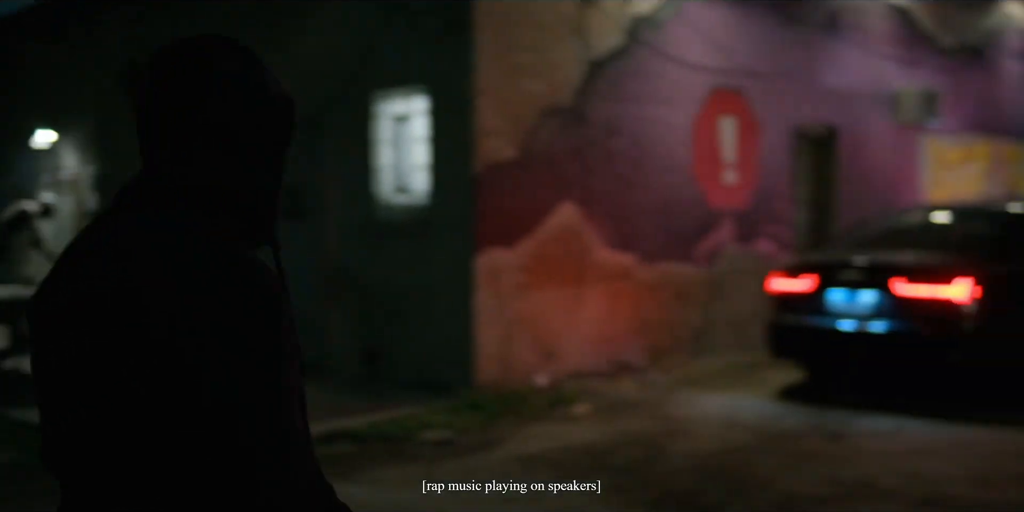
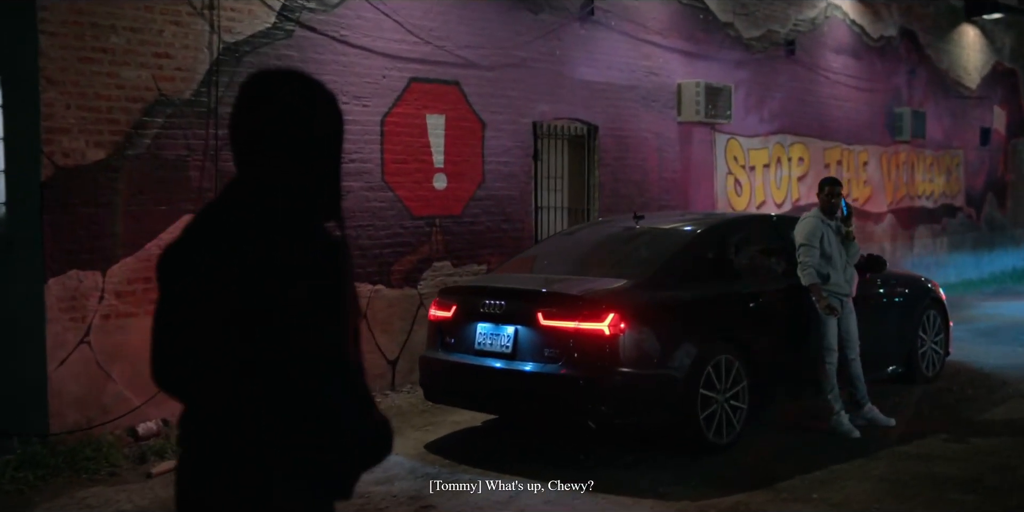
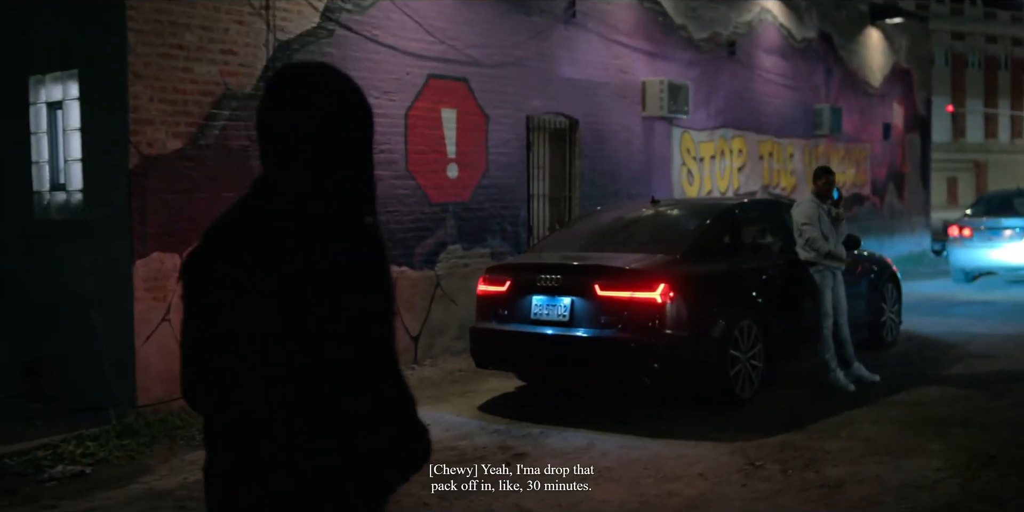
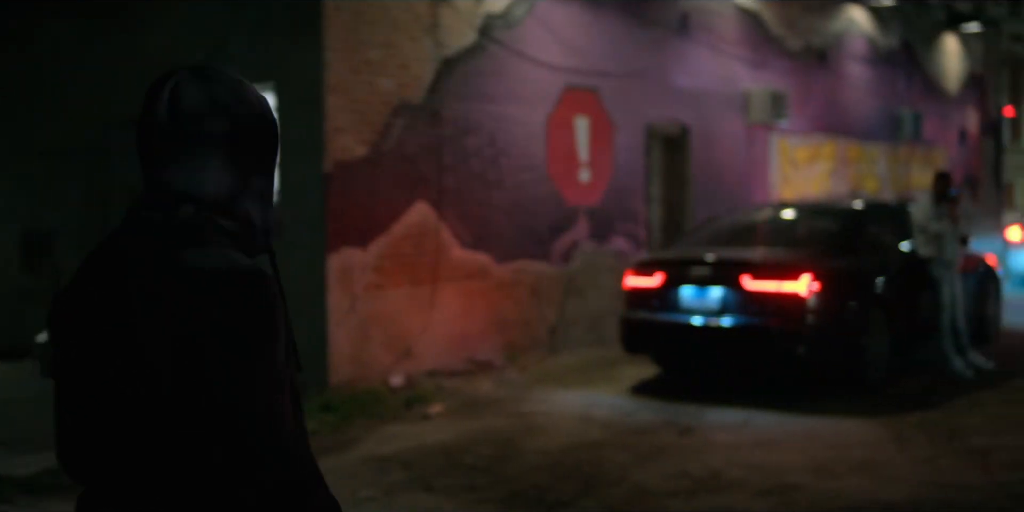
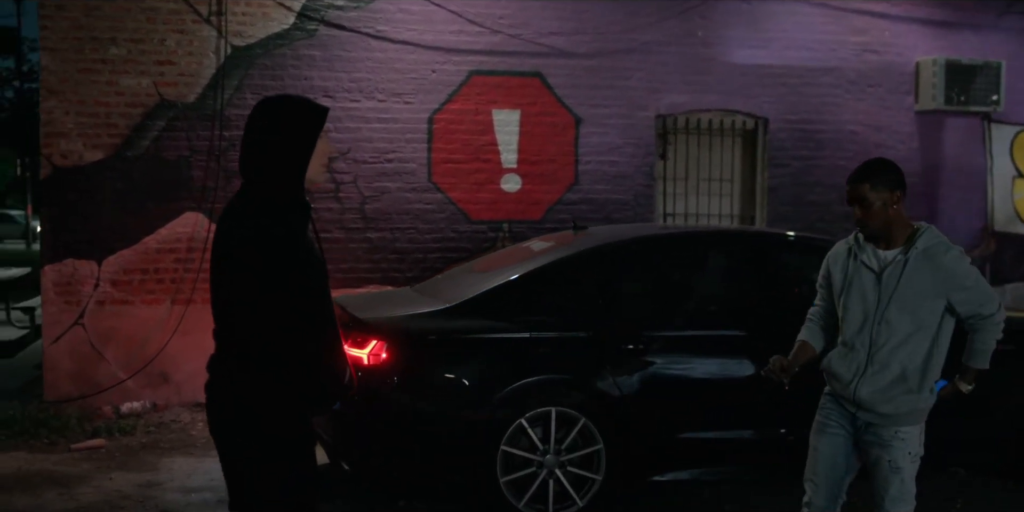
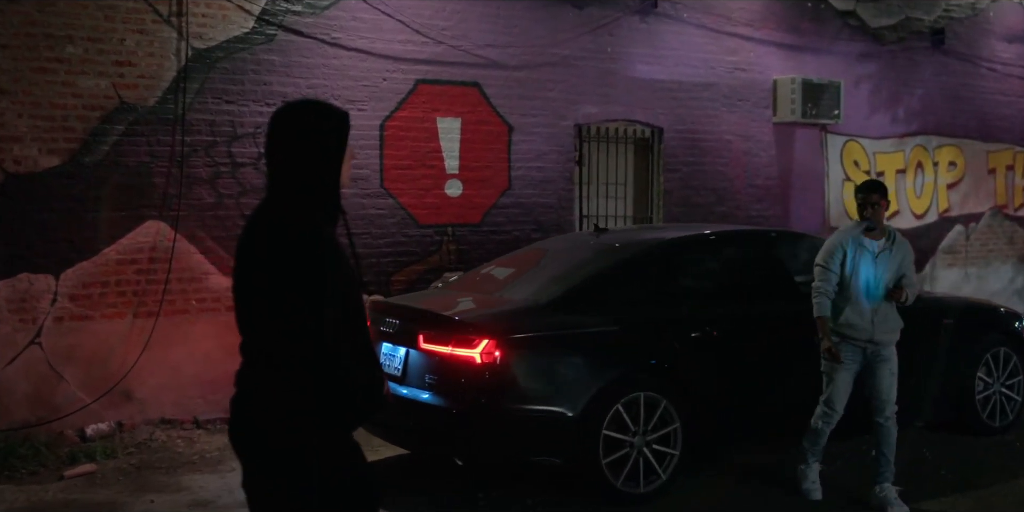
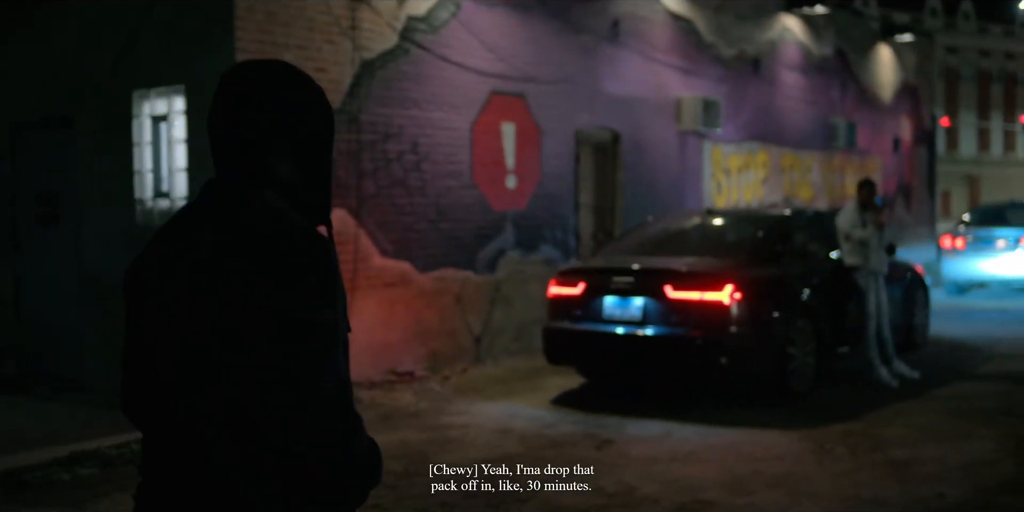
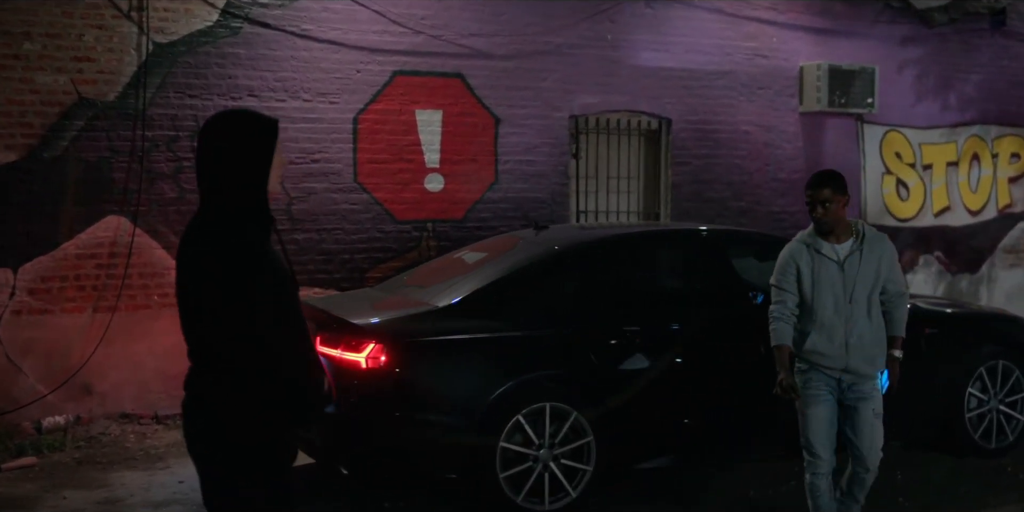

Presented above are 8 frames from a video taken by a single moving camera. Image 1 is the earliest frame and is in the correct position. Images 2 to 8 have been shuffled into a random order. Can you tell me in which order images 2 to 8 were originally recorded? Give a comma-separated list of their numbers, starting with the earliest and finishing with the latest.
4, 7, 3, 2, 6, 8, 5
